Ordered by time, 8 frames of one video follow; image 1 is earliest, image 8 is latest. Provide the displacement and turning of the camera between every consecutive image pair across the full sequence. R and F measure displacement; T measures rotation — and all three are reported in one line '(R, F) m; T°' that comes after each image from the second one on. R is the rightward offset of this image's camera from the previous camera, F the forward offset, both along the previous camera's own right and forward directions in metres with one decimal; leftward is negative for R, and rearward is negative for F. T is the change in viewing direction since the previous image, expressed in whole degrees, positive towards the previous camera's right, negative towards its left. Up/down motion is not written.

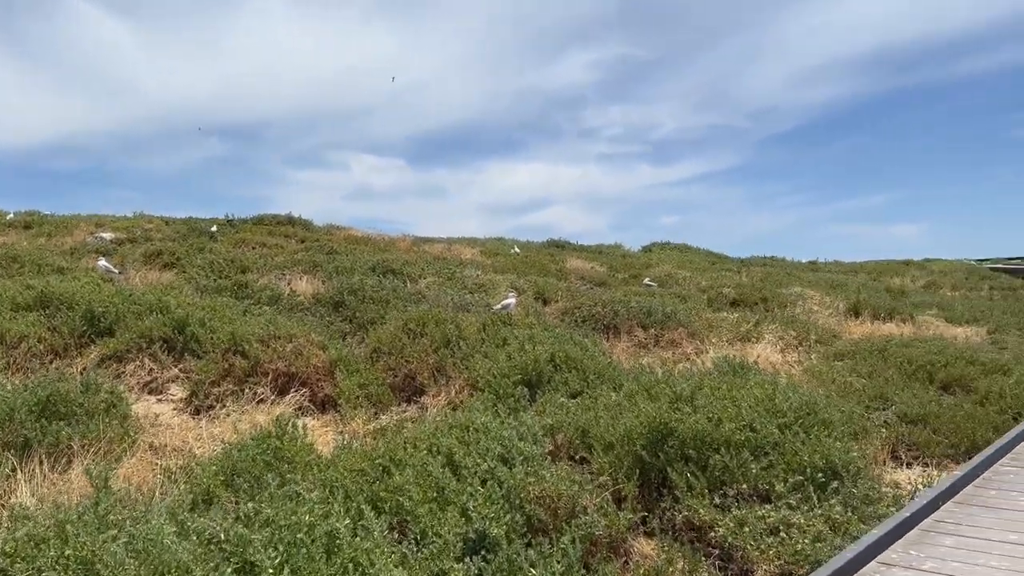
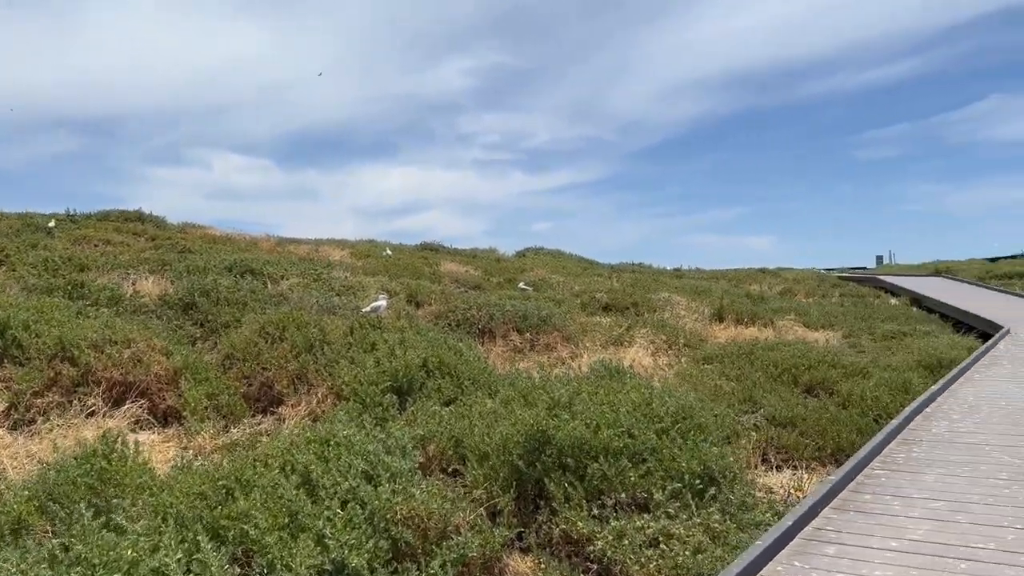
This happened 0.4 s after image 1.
(0.0, +0.4) m; +9°
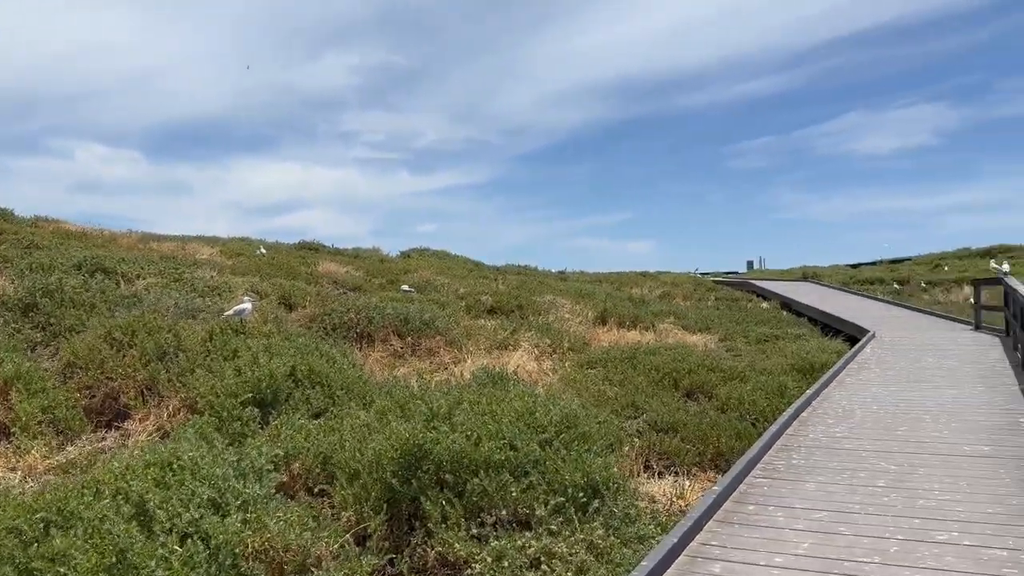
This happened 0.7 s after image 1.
(+0.1, +0.3) m; +8°
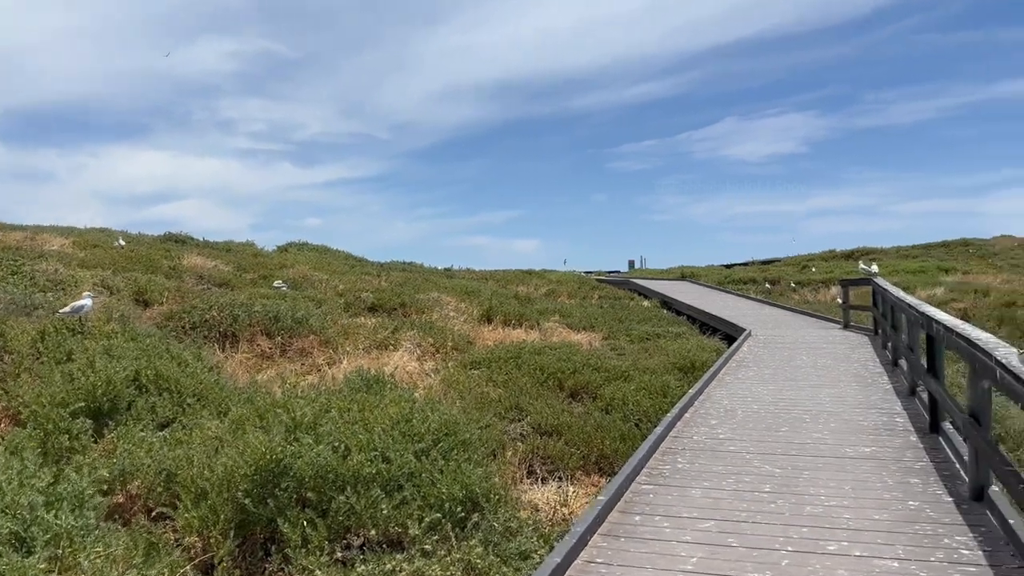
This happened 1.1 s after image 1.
(+0.1, +0.4) m; +8°
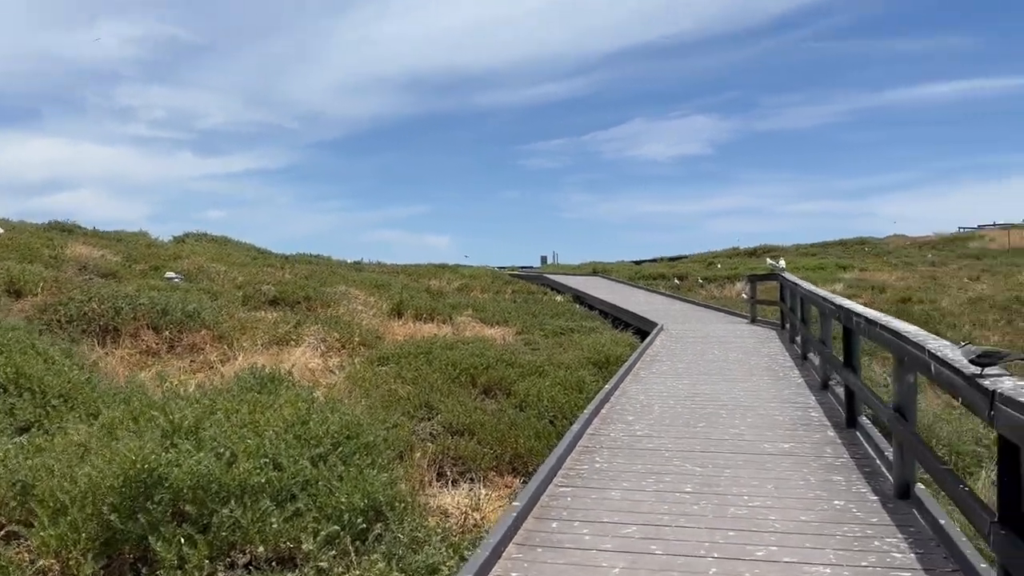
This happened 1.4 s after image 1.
(0.0, +0.4) m; +6°
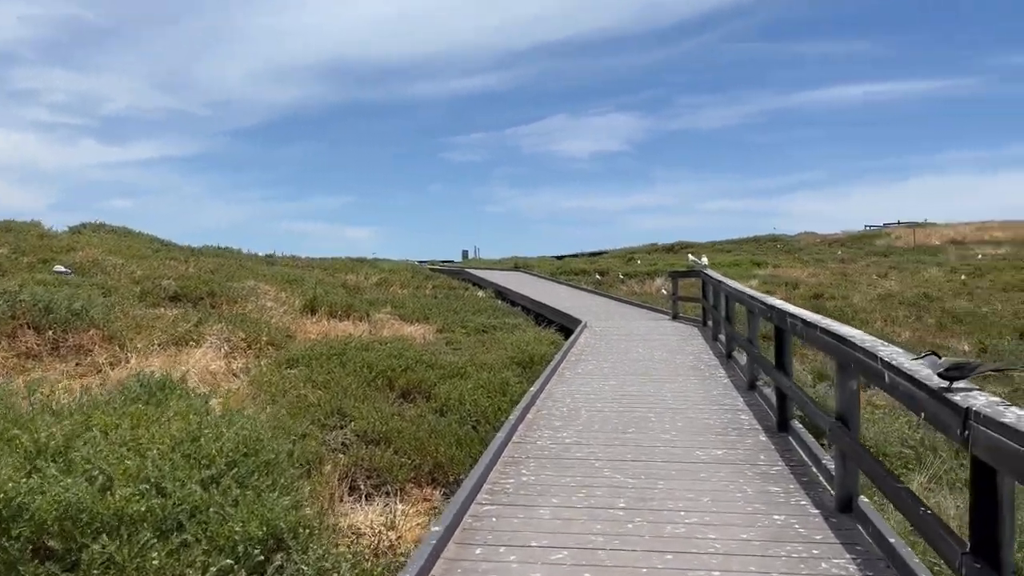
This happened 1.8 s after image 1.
(0.0, +0.4) m; +6°
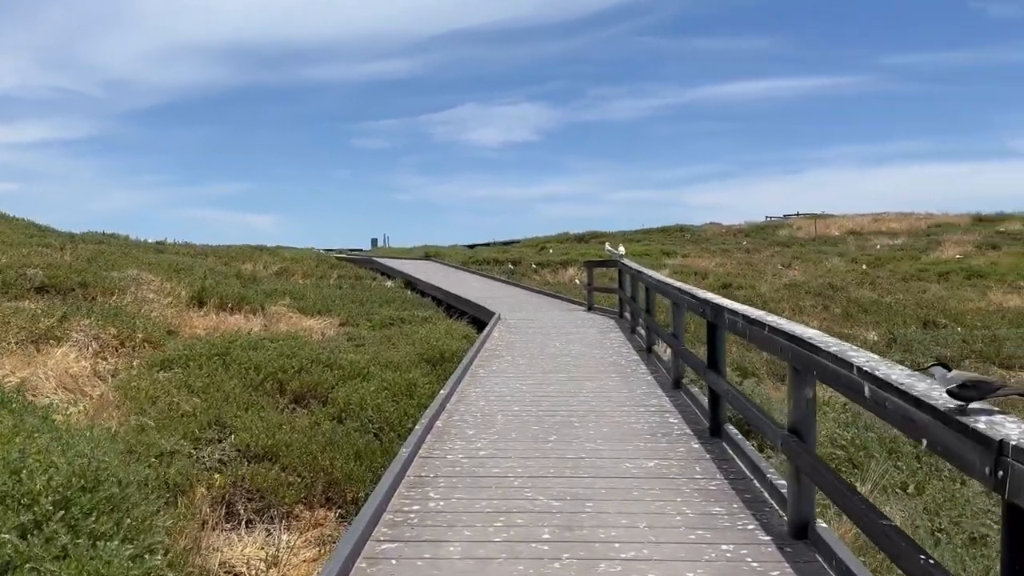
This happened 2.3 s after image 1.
(0.0, +0.7) m; +6°
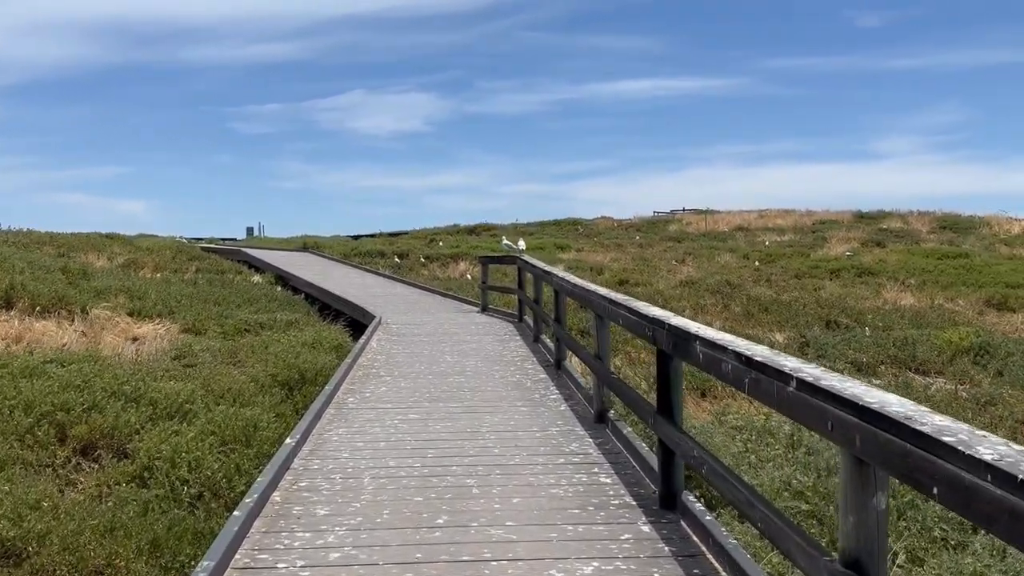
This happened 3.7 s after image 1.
(+0.1, +1.6) m; +8°
